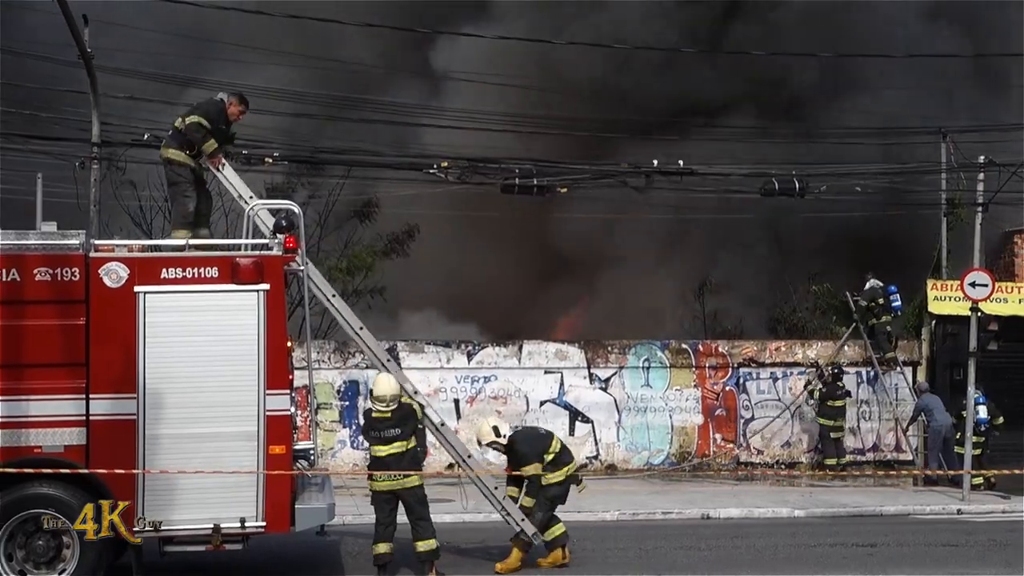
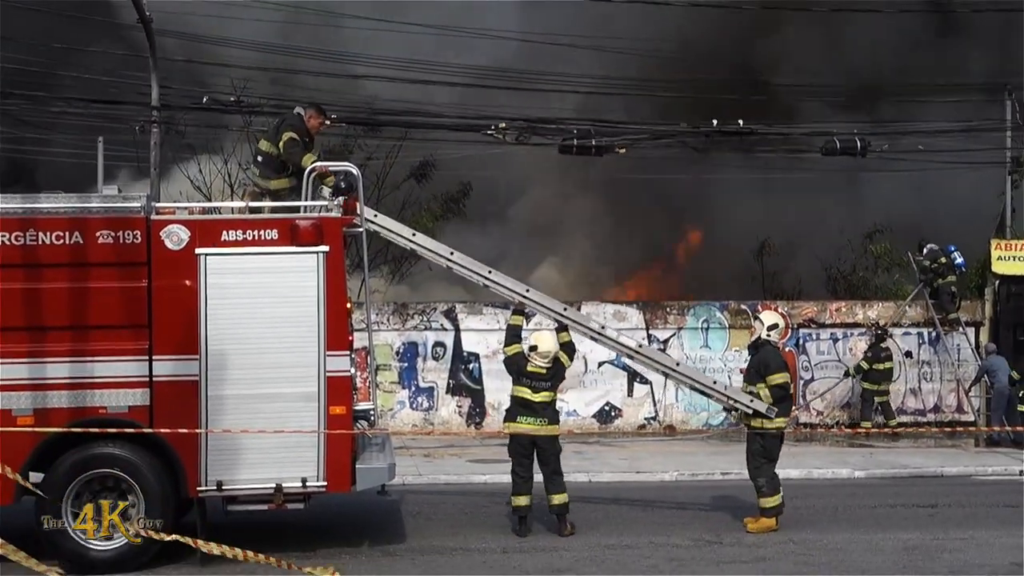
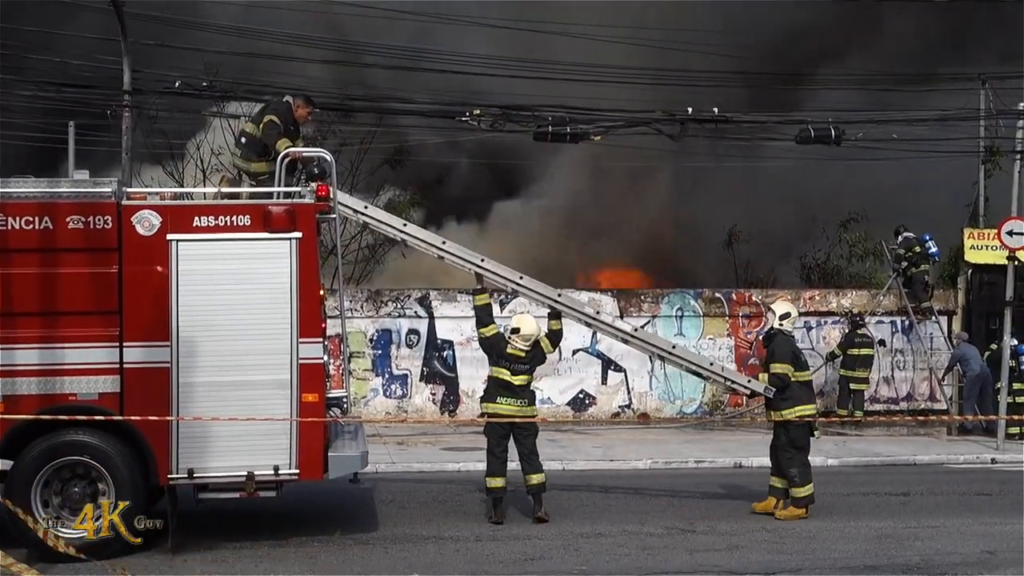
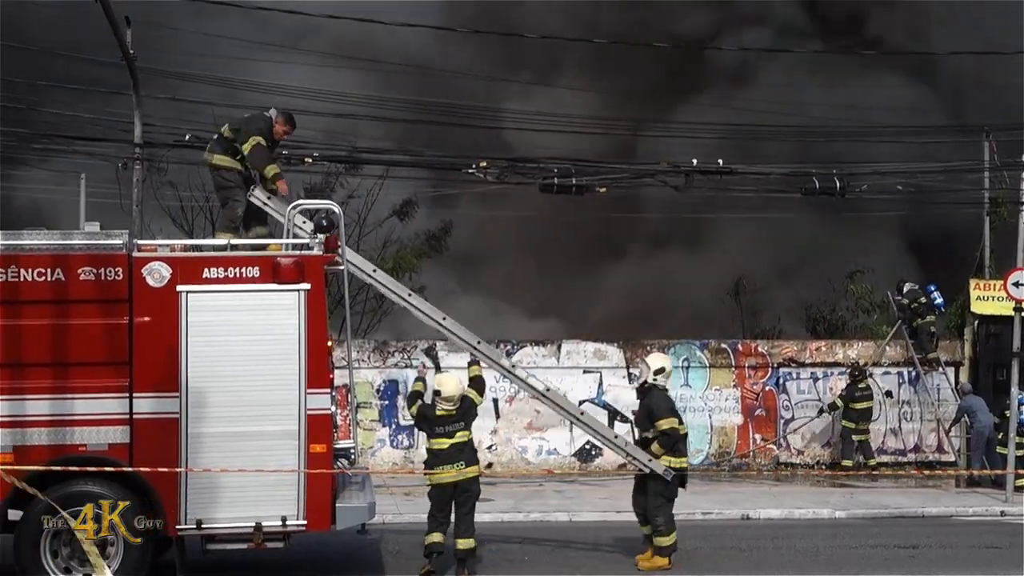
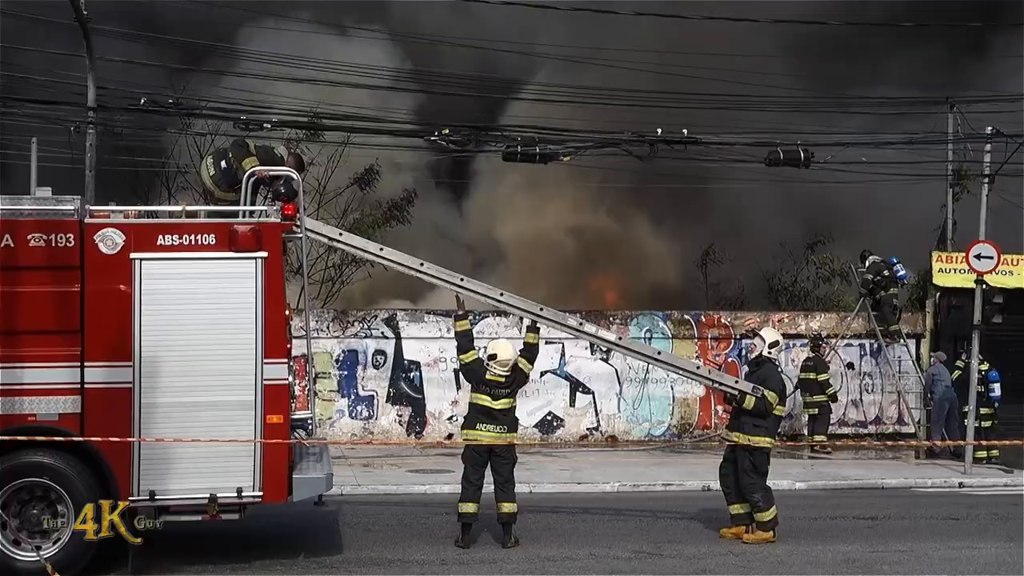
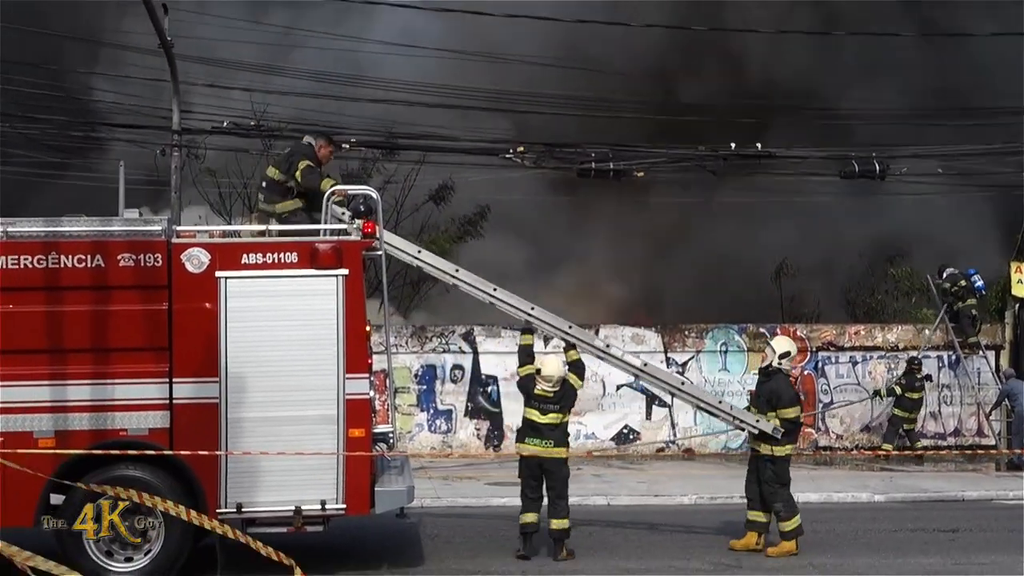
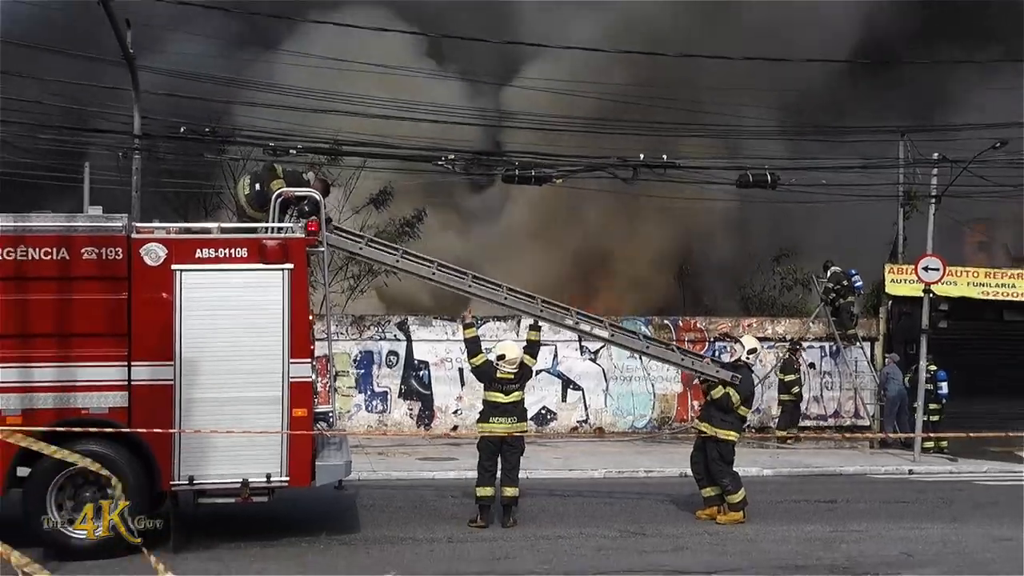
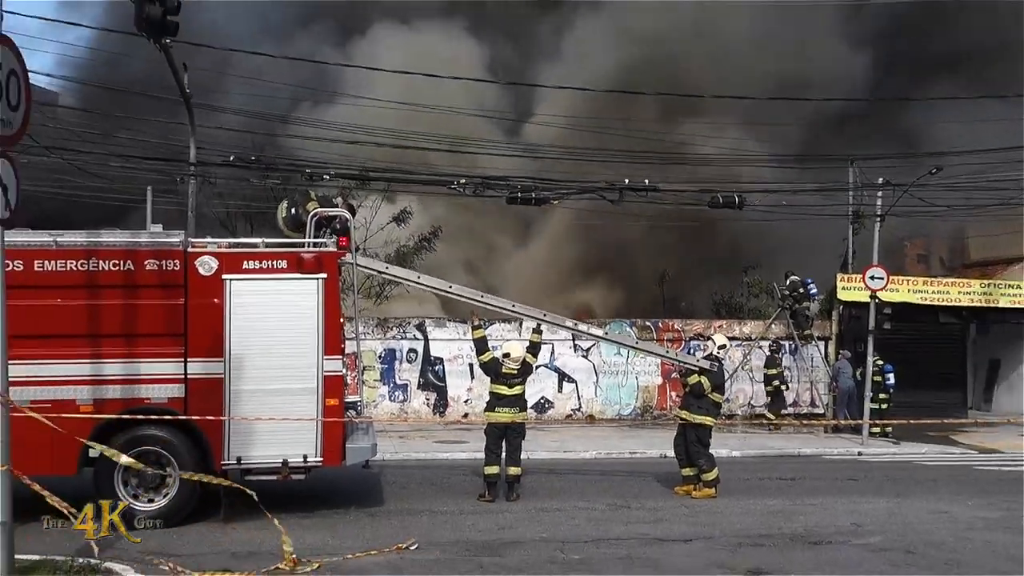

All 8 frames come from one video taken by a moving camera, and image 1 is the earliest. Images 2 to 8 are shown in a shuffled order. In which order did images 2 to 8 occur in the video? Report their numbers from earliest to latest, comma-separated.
4, 6, 2, 3, 5, 7, 8
